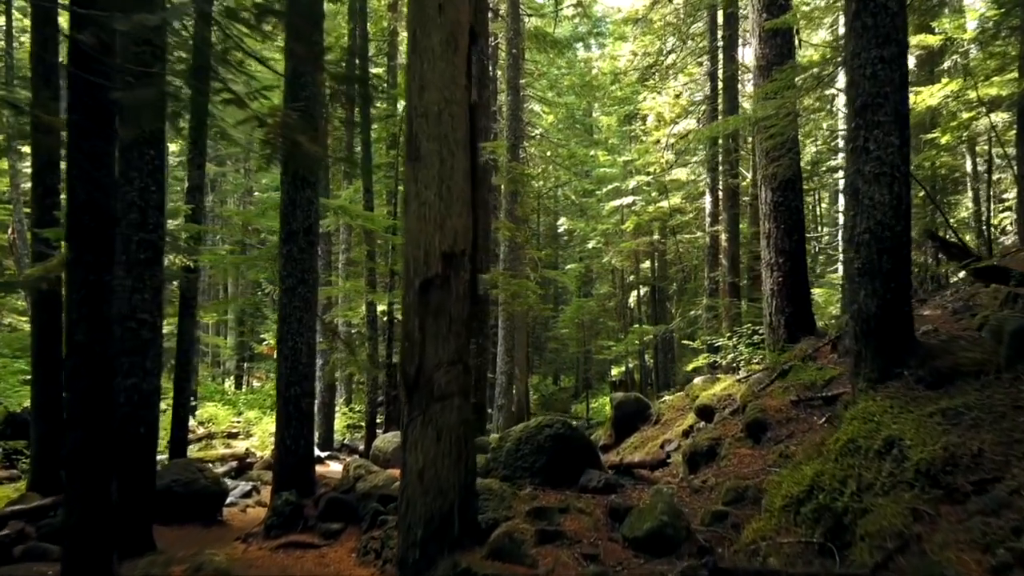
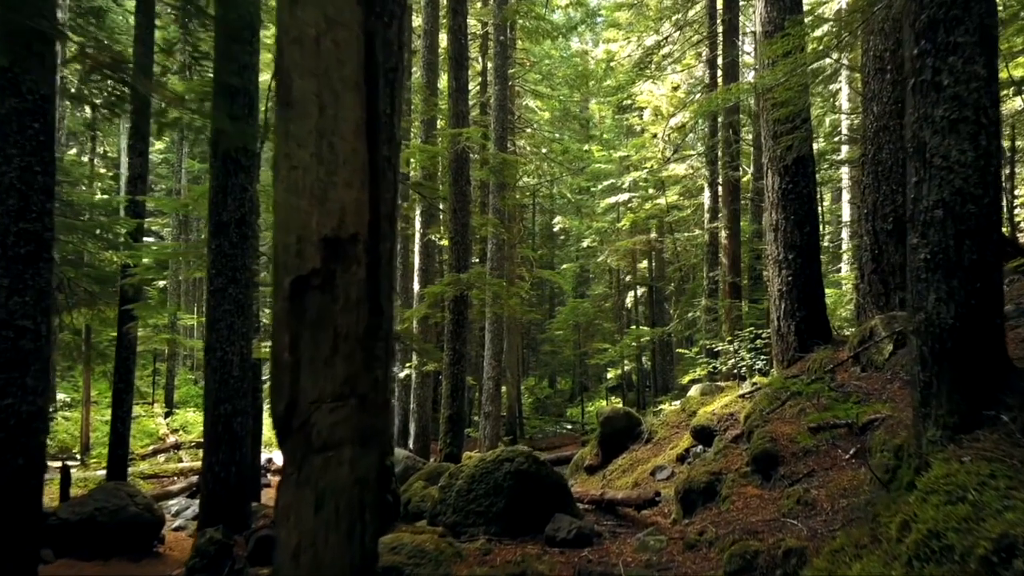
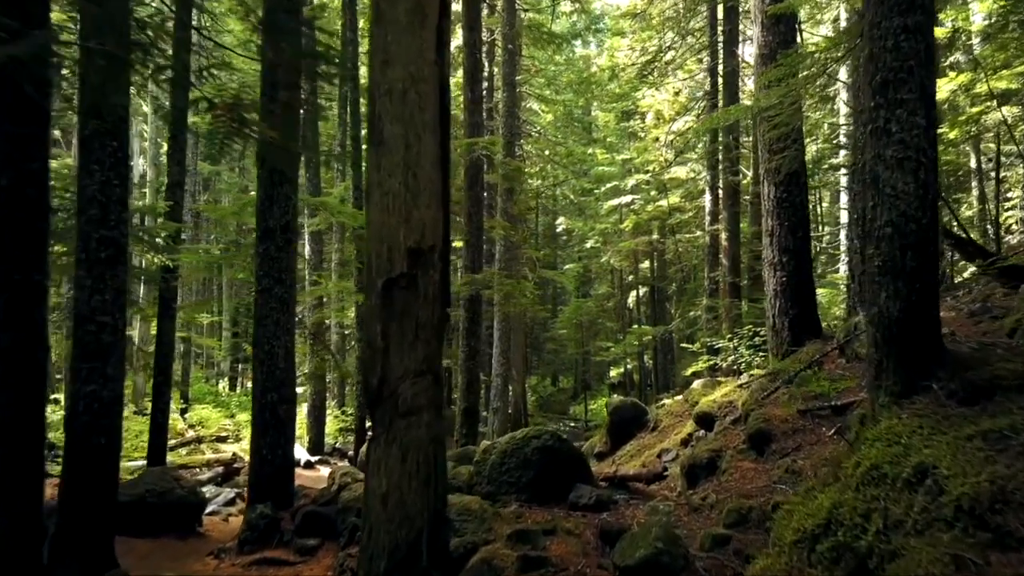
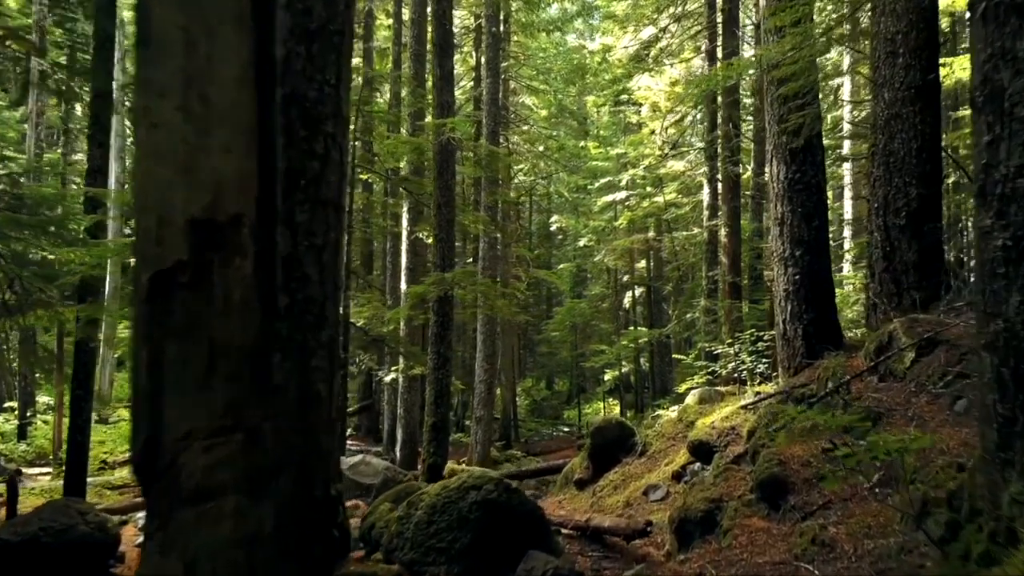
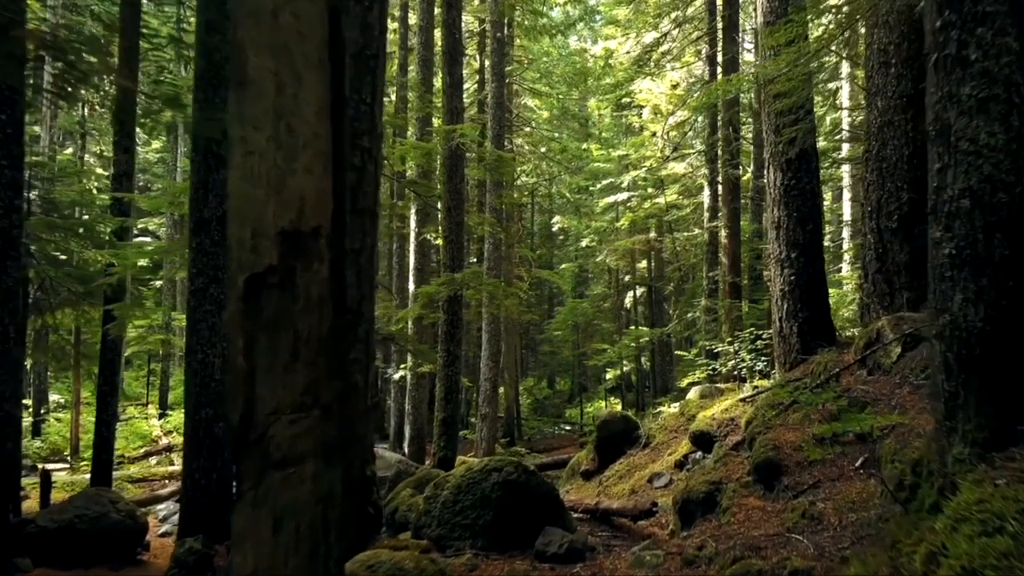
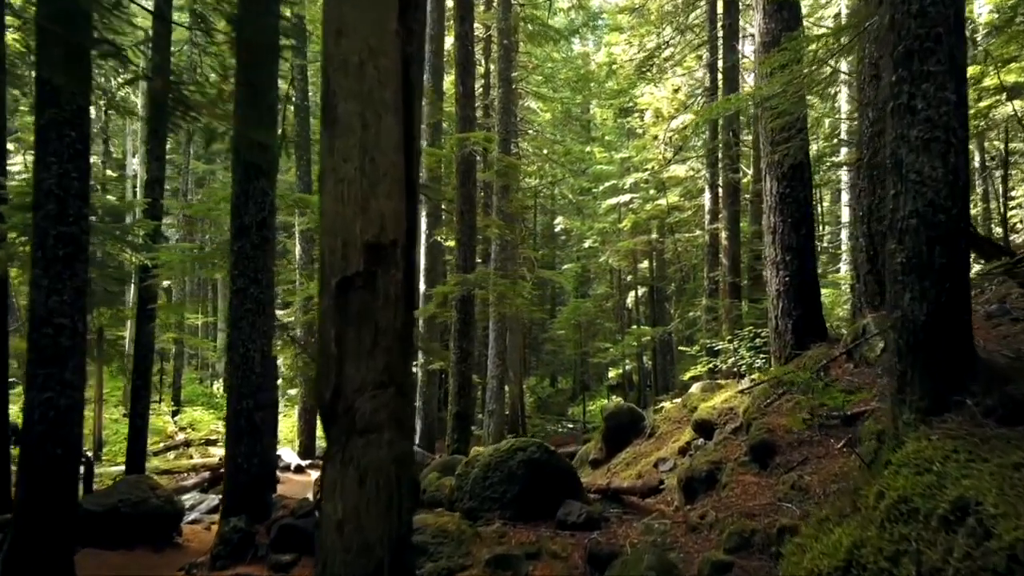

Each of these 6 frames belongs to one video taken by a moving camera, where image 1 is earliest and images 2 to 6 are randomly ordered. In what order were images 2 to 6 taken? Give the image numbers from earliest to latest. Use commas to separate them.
3, 6, 2, 5, 4
